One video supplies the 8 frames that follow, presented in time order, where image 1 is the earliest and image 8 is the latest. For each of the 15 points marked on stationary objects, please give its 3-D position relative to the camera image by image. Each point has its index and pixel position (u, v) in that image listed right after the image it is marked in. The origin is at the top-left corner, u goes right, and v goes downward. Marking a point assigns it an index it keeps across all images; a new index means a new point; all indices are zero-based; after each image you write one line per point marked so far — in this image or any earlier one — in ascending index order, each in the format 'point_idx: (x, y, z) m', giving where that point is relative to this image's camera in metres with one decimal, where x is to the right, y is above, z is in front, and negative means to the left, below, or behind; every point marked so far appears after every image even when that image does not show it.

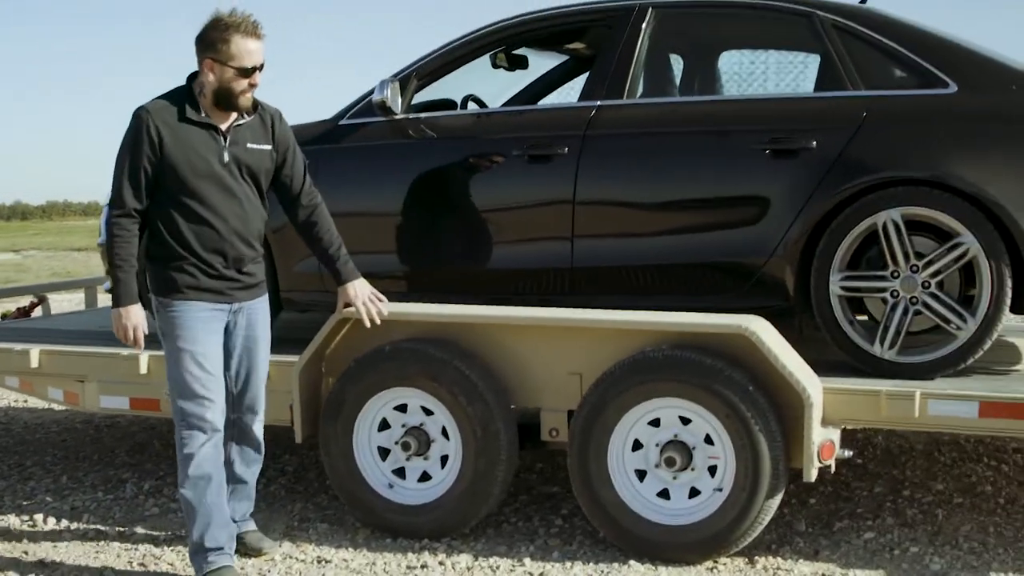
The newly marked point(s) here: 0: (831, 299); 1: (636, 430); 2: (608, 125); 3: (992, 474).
0: (+0.8, 0.0, +4.2) m
1: (+0.3, -0.4, +4.0) m
2: (+0.3, +0.5, +4.5) m
3: (+1.5, -0.6, +5.0) m
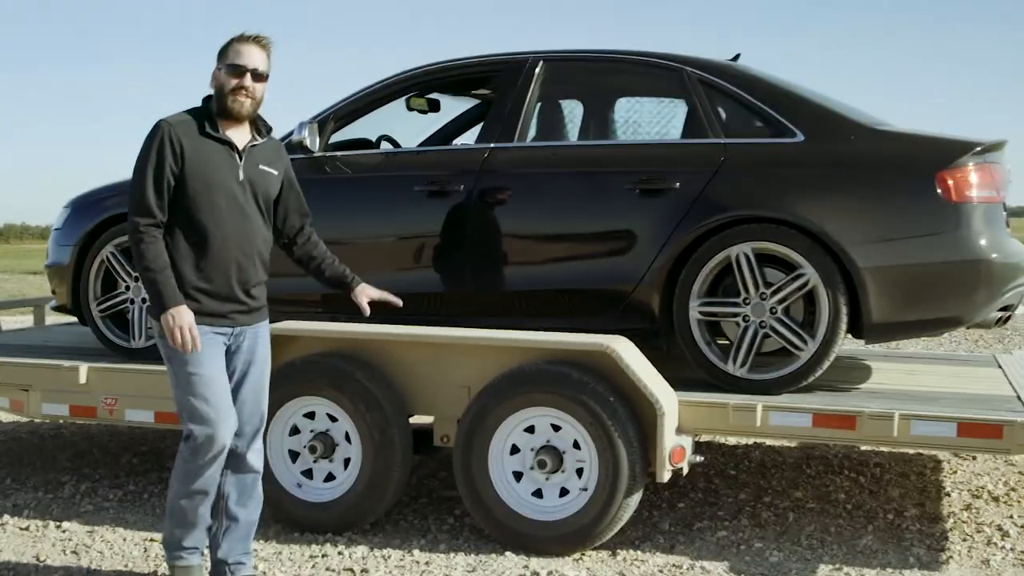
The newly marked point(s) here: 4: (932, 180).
0: (+0.5, -0.1, +4.8) m
1: (0.0, -0.4, +4.5) m
2: (0.0, +0.4, +5.1) m
3: (+1.2, -0.7, +5.6) m
4: (+1.2, +0.3, +4.5) m
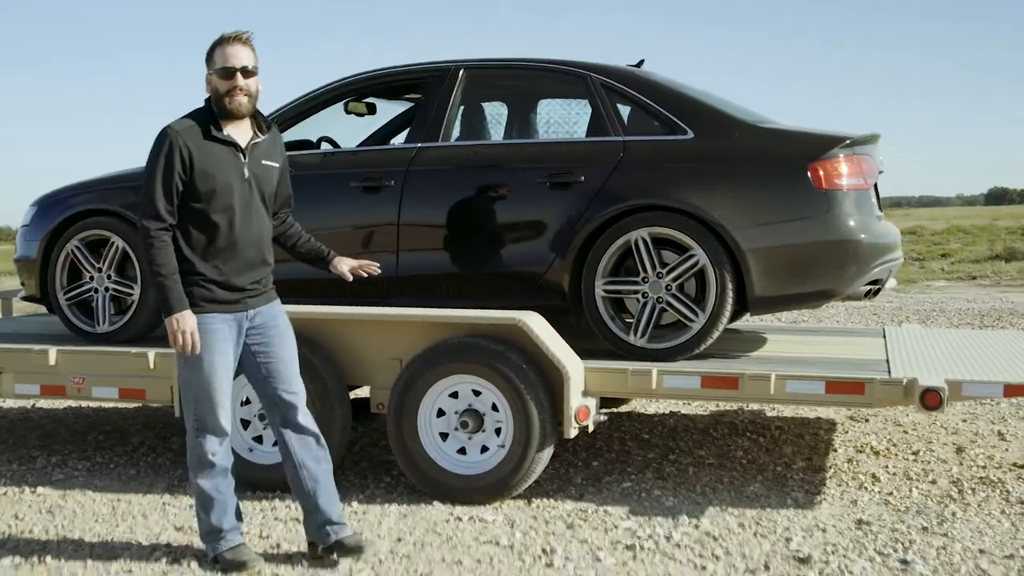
0: (+0.3, 0.0, +5.4) m
1: (-0.2, -0.4, +5.1) m
2: (-0.3, +0.4, +5.7) m
3: (+0.9, -0.6, +6.2) m
4: (+1.0, +0.4, +5.2) m
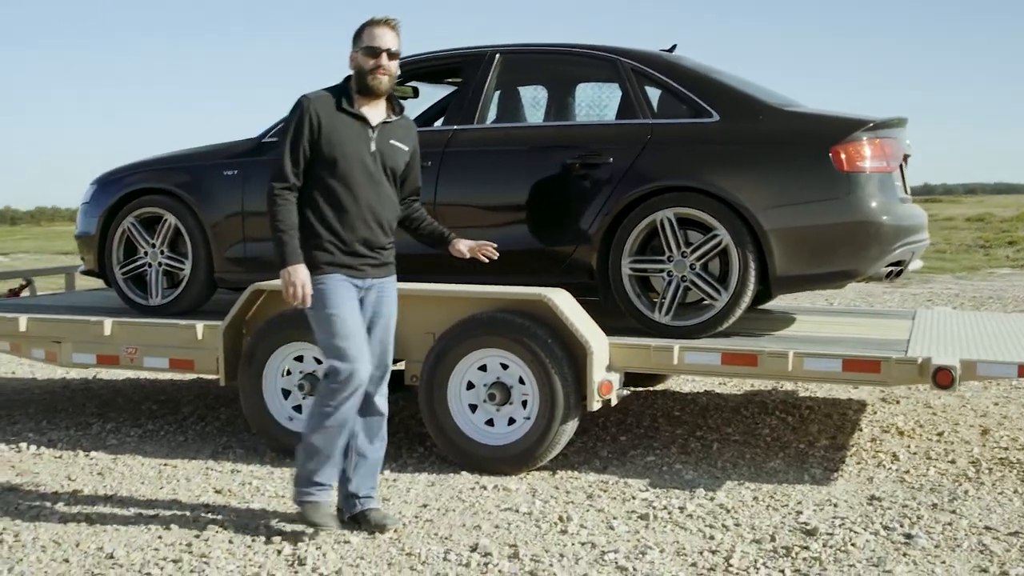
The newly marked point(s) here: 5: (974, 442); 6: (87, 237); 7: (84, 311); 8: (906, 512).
0: (+0.4, 0.0, +5.6) m
1: (-0.1, -0.3, +5.4) m
2: (-0.2, +0.5, +5.9) m
3: (+1.0, -0.5, +6.4) m
4: (+1.1, +0.4, +5.3) m
5: (+1.7, -0.6, +5.9) m
6: (-1.8, +0.2, +6.6) m
7: (-1.8, -0.1, +6.6) m
8: (+1.2, -0.7, +4.7) m
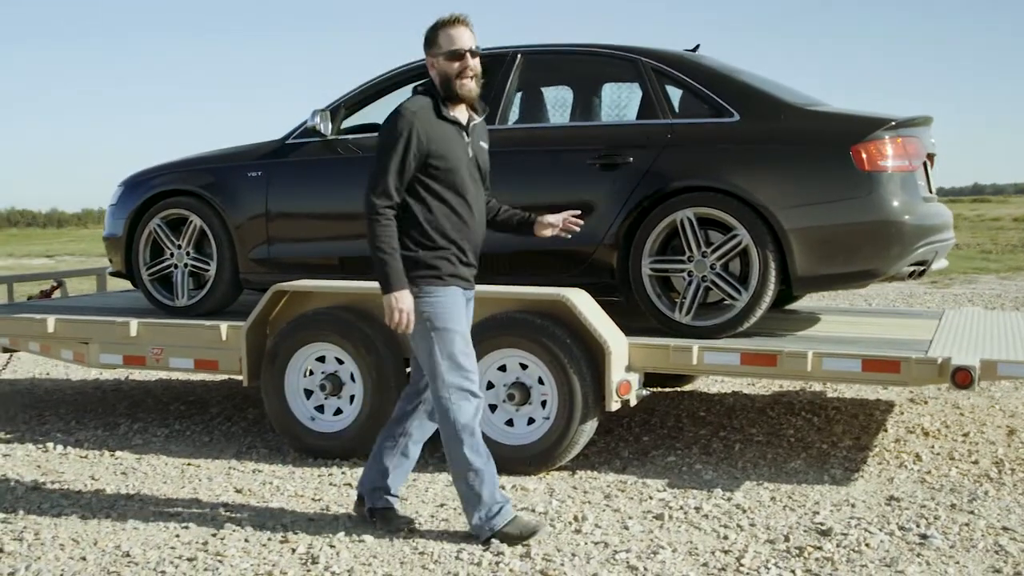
0: (+0.5, 0.0, +5.5) m
1: (-0.1, -0.3, +5.4) m
2: (-0.1, +0.5, +5.9) m
3: (+1.1, -0.5, +6.3) m
4: (+1.1, +0.4, +5.3) m
5: (+1.8, -0.6, +5.9) m
6: (-1.7, +0.2, +6.6) m
7: (-1.7, -0.1, +6.7) m
8: (+1.2, -0.7, +4.7) m
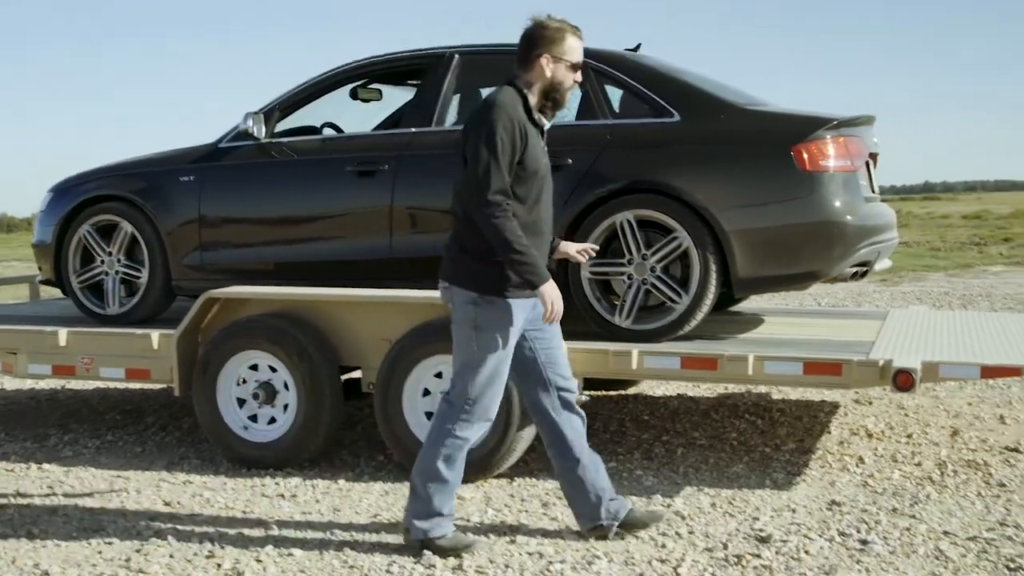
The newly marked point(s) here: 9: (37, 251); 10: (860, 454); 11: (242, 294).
0: (+0.2, 0.0, +5.4) m
1: (-0.3, -0.3, +5.3) m
2: (-0.3, +0.5, +5.8) m
3: (+0.9, -0.5, +6.3) m
4: (+0.9, +0.4, +5.2) m
5: (+1.6, -0.6, +5.8) m
6: (-1.9, +0.2, +6.5) m
7: (-1.9, -0.1, +6.5) m
8: (+1.0, -0.7, +4.6) m
9: (-1.9, +0.1, +6.5) m
10: (+1.2, -0.6, +5.6) m
11: (-0.9, 0.0, +5.6) m
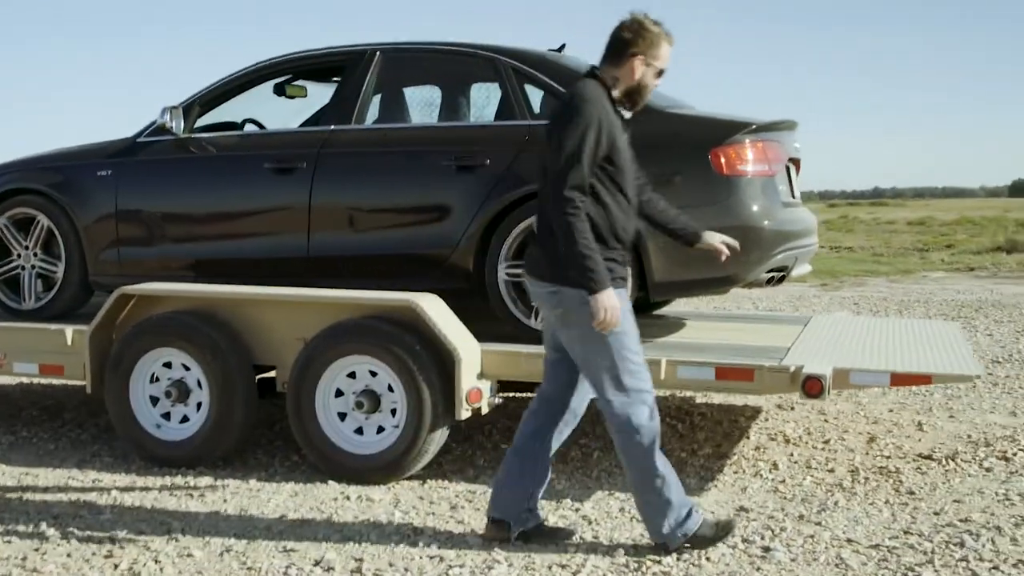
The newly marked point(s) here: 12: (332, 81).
0: (0.0, 0.0, +5.4) m
1: (-0.6, -0.3, +5.2) m
2: (-0.6, +0.5, +5.7) m
3: (+0.6, -0.6, +6.3) m
4: (+0.6, +0.4, +5.2) m
5: (+1.3, -0.6, +5.8) m
6: (-2.2, +0.2, +6.4) m
7: (-2.2, -0.1, +6.4) m
8: (+0.7, -0.7, +4.6) m
9: (-2.3, +0.2, +6.4) m
10: (+0.9, -0.6, +5.6) m
11: (-1.2, 0.0, +5.5) m
12: (-0.7, +0.8, +6.1) m
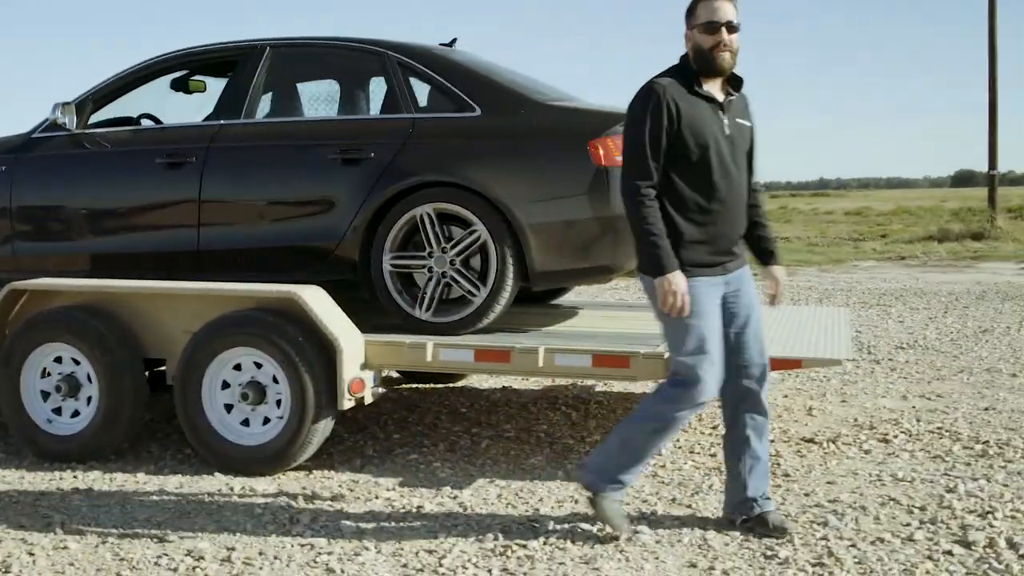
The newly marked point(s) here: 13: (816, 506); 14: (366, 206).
0: (-0.4, 0.0, +5.5) m
1: (-1.0, -0.3, +5.3) m
2: (-1.0, +0.5, +5.8) m
3: (+0.2, -0.5, +6.3) m
4: (+0.2, +0.5, +5.3) m
5: (+0.9, -0.5, +5.9) m
6: (-2.6, +0.2, +6.4) m
7: (-2.7, -0.1, +6.5) m
8: (+0.4, -0.6, +4.7) m
9: (-2.7, +0.2, +6.4) m
10: (+0.5, -0.6, +5.7) m
11: (-1.6, 0.0, +5.6) m
12: (-1.1, +0.8, +6.1) m
13: (+0.9, -0.6, +4.7) m
14: (-0.5, +0.3, +5.5) m
